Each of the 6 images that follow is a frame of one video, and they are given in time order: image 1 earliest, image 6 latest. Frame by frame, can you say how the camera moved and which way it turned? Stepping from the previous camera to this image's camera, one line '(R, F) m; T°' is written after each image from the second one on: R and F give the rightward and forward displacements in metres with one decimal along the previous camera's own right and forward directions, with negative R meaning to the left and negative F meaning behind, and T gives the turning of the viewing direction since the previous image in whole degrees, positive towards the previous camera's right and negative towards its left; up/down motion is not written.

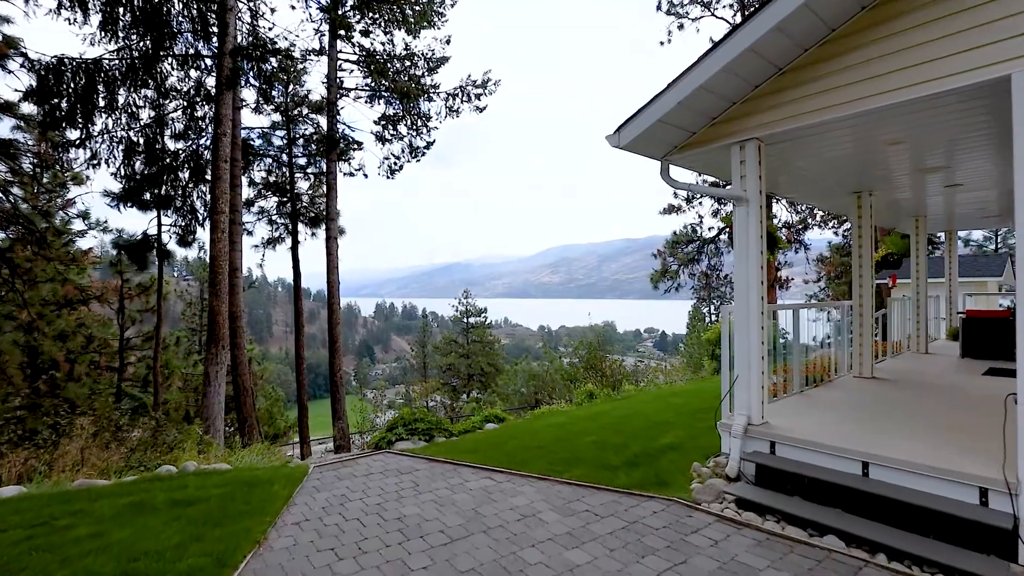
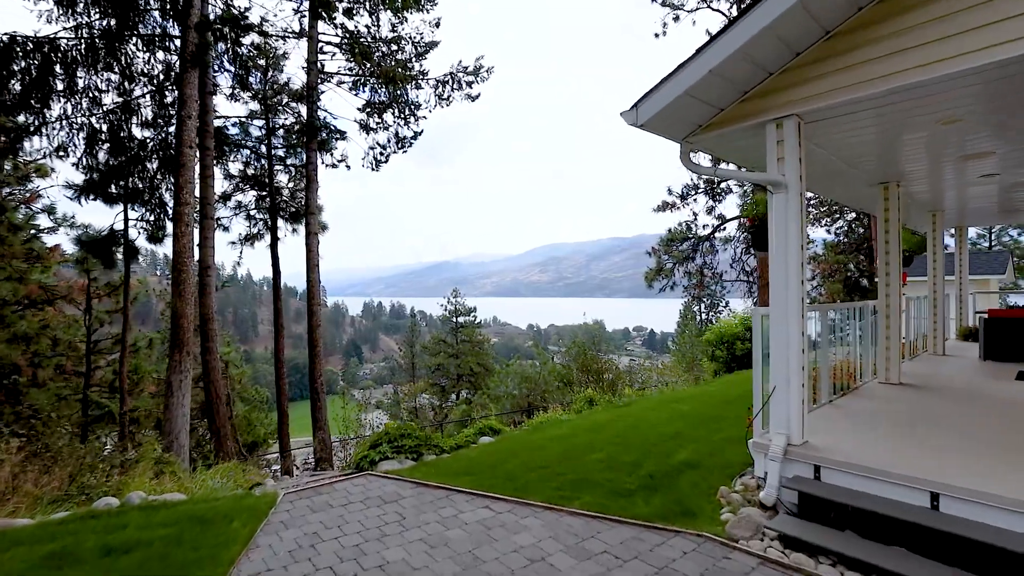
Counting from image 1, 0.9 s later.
(-0.1, +0.5) m; +1°
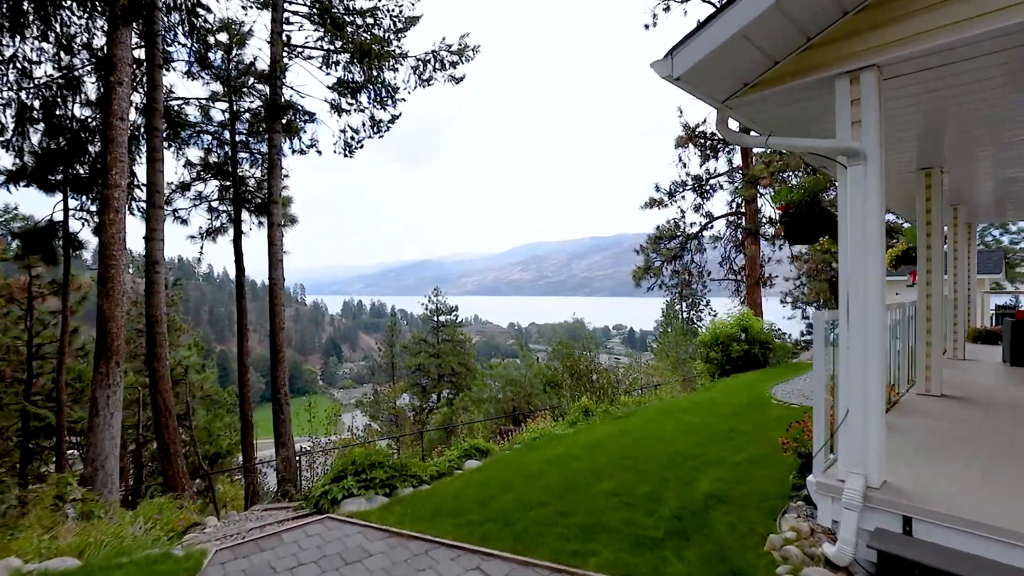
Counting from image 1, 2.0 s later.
(-0.1, +0.7) m; +2°
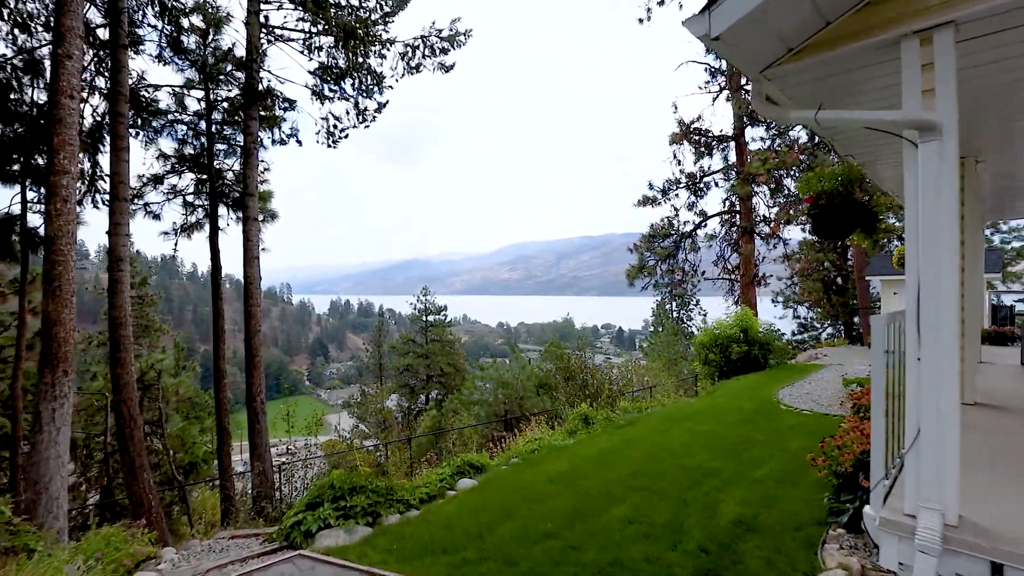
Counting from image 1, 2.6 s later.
(-0.1, +0.4) m; +1°
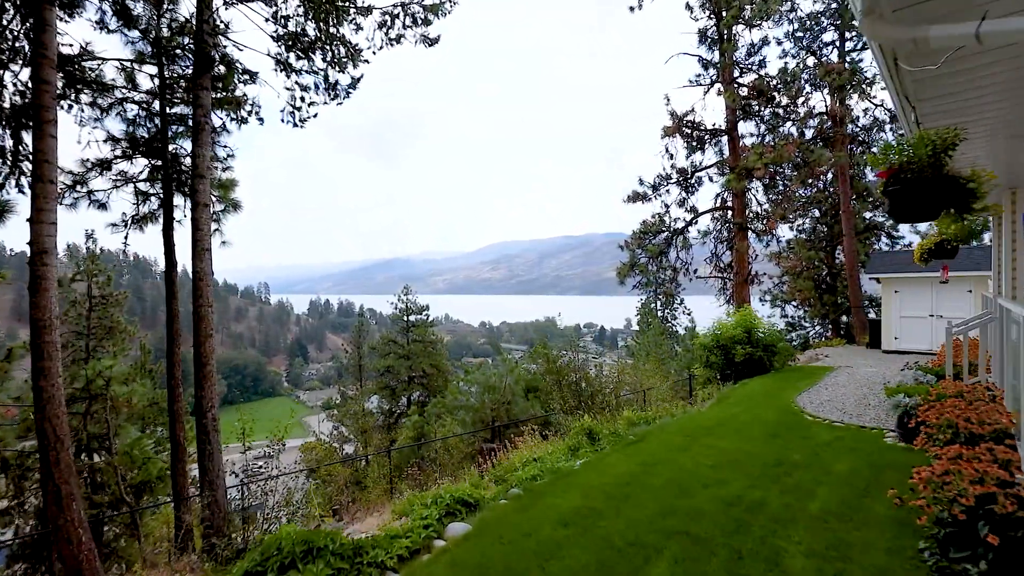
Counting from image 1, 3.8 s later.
(-0.1, +0.7) m; +2°
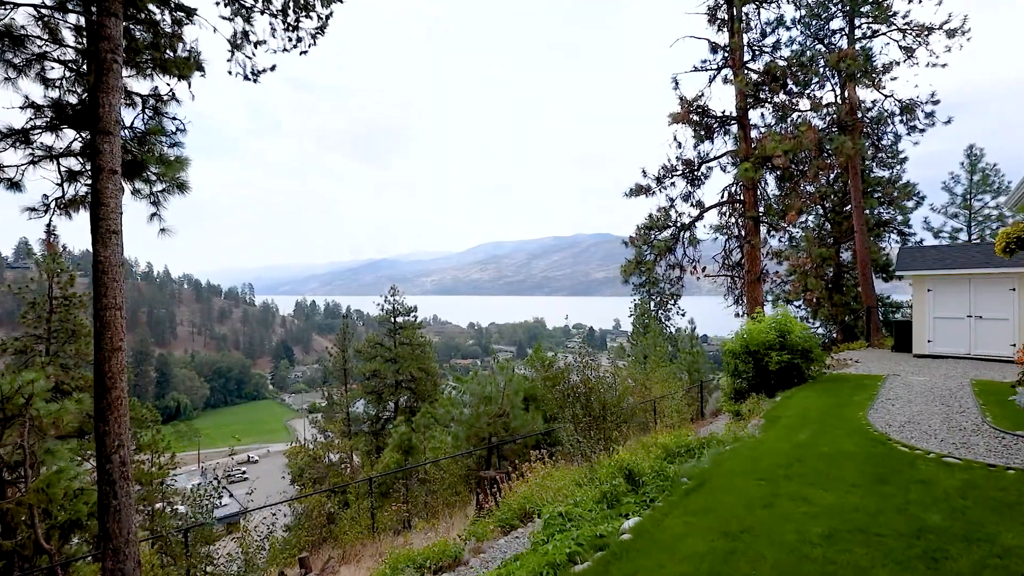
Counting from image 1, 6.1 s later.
(-0.2, +1.2) m; +1°
